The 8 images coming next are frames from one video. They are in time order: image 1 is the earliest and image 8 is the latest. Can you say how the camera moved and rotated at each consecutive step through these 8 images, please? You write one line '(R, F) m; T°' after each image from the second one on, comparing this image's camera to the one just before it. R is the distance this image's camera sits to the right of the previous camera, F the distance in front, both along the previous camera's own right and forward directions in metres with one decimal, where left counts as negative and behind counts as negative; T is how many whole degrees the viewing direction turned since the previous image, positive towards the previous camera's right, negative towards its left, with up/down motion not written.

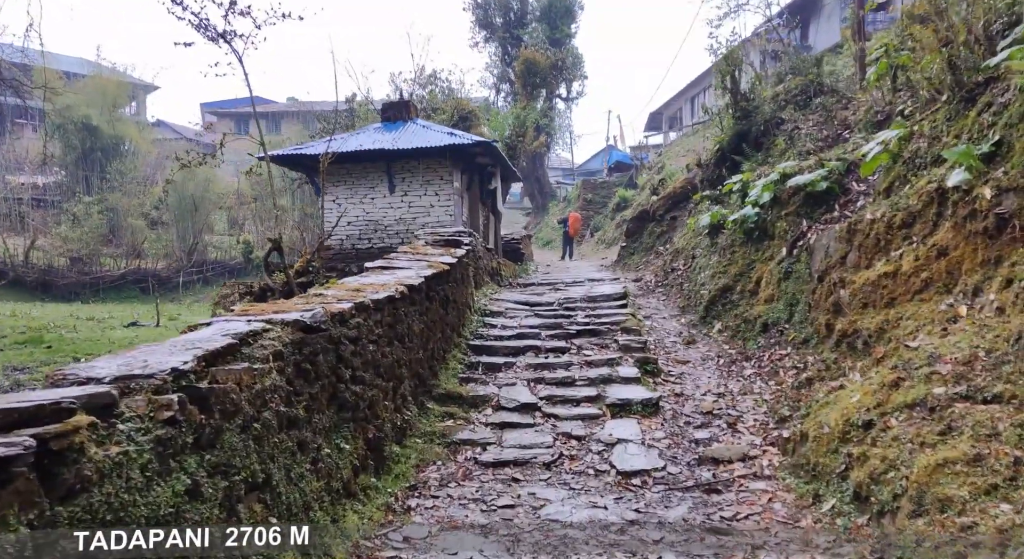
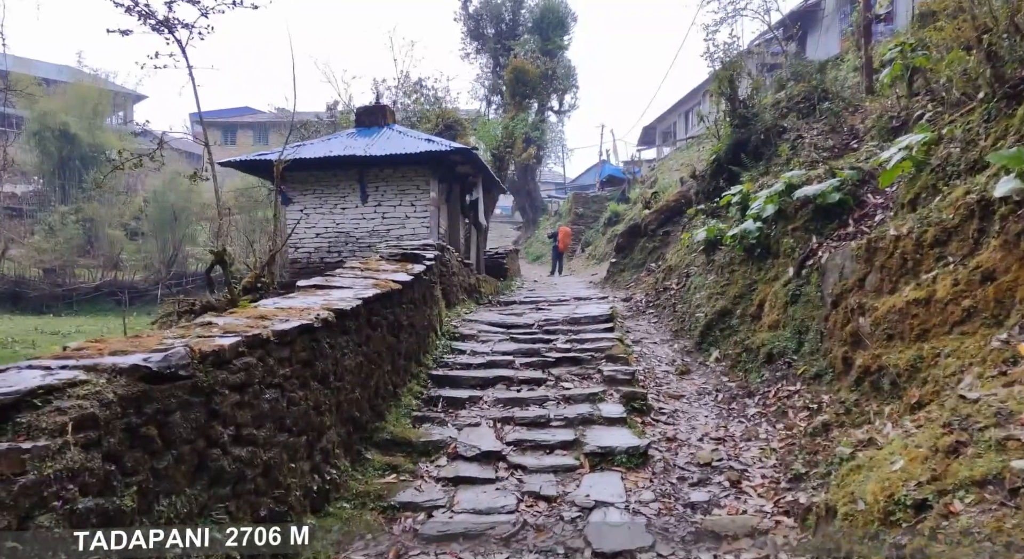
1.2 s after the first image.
(+0.2, +0.8) m; +1°
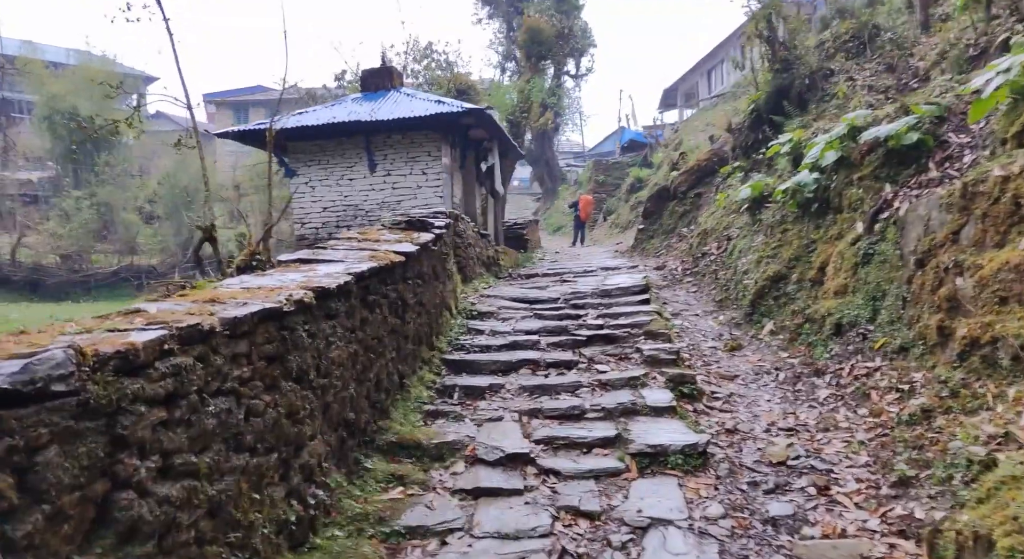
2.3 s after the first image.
(0.0, +0.7) m; -2°
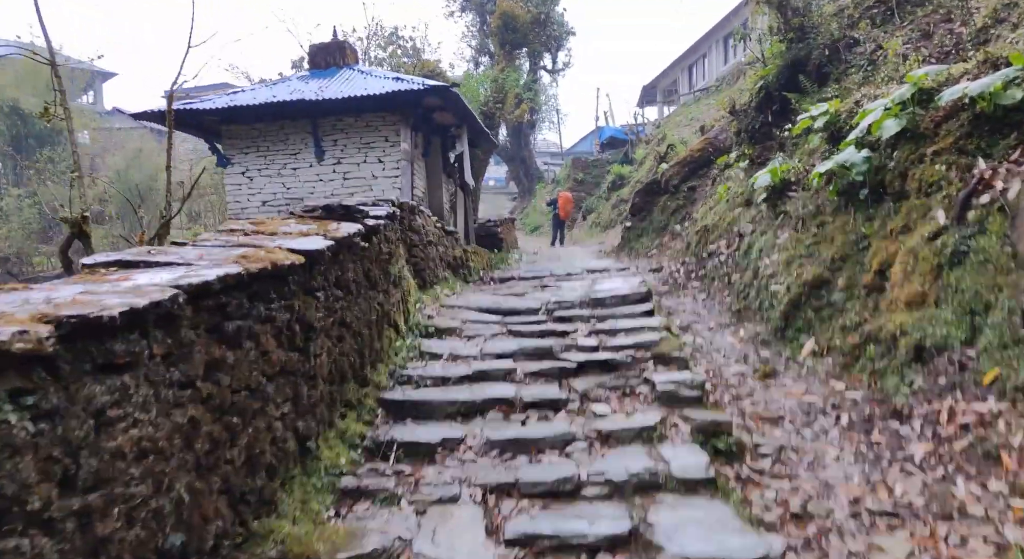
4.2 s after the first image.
(+0.1, +1.3) m; +2°
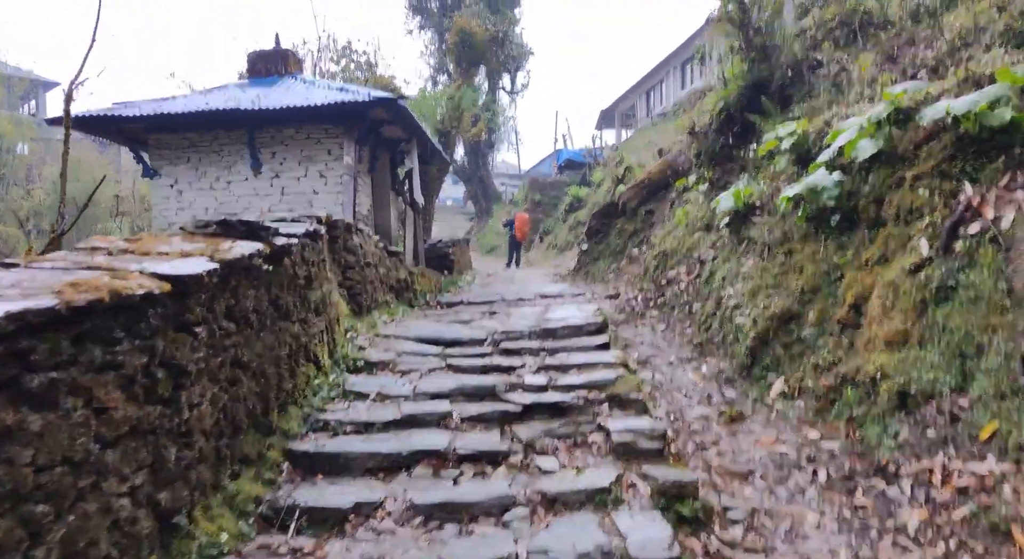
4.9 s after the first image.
(+0.1, +0.5) m; +4°
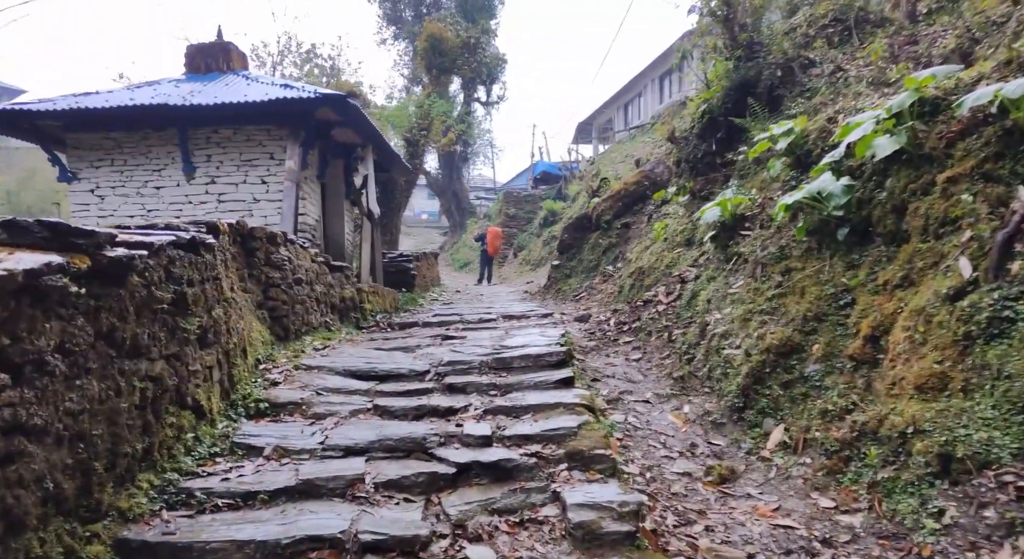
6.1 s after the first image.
(+0.2, +0.8) m; +2°
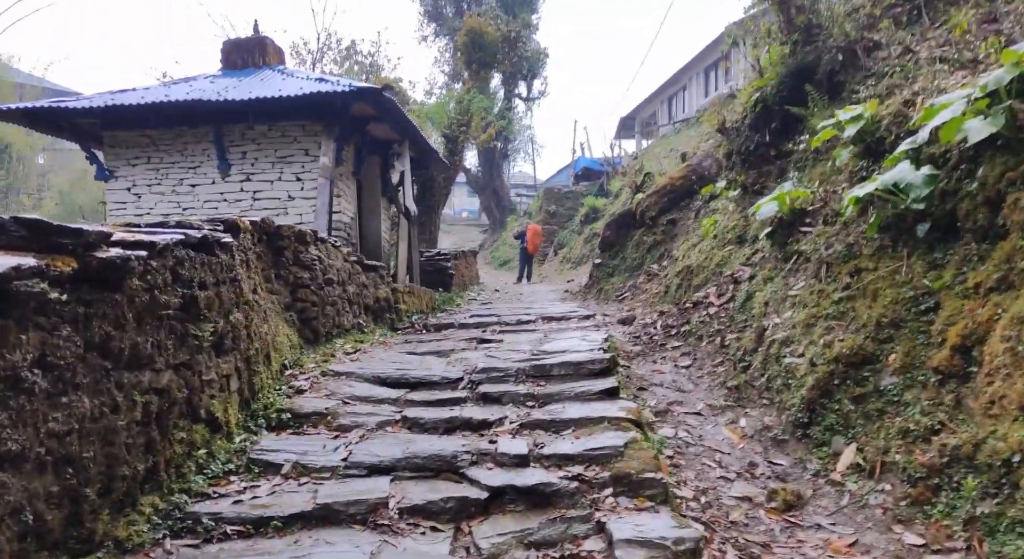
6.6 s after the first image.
(0.0, +0.3) m; -4°
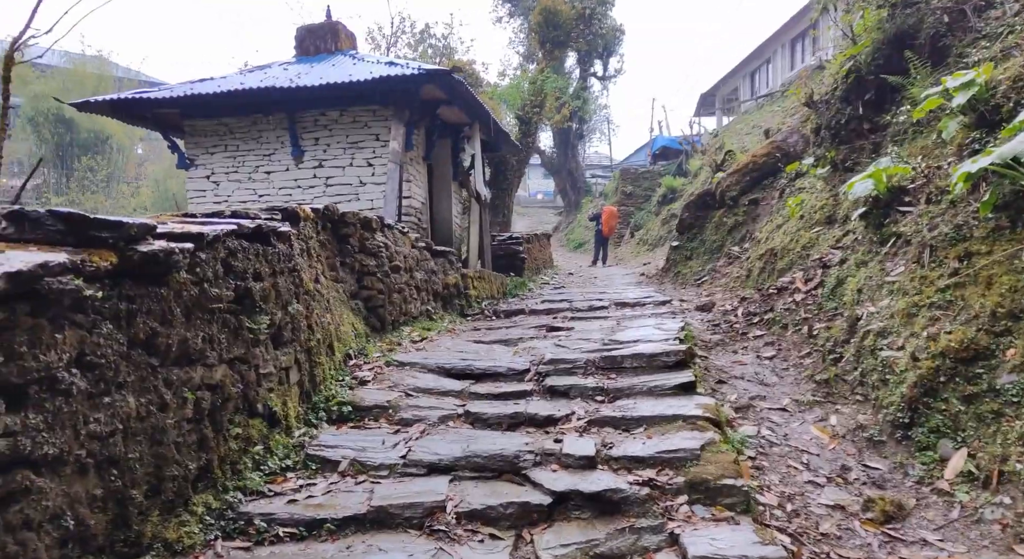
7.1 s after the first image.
(0.0, +0.2) m; -7°
